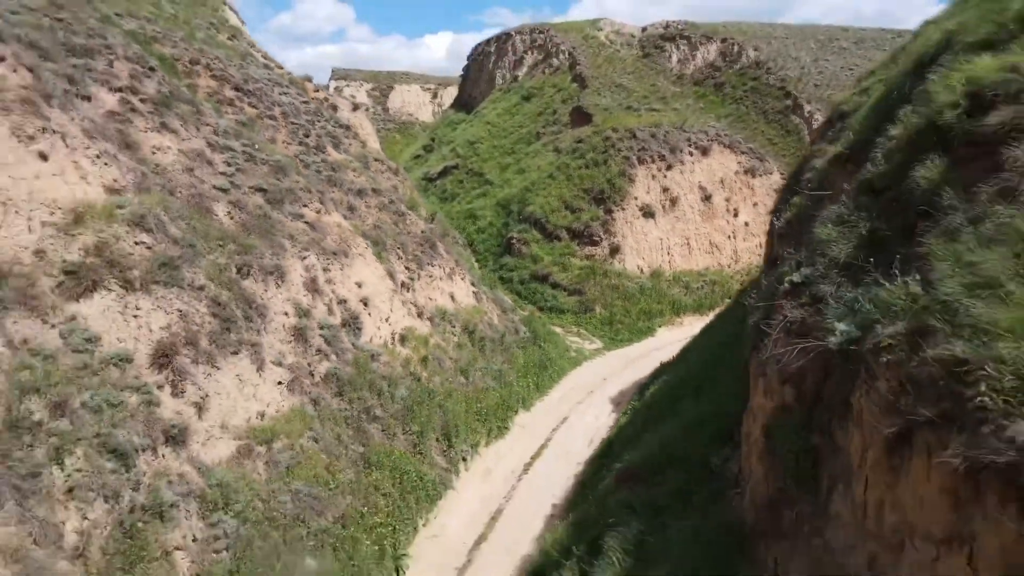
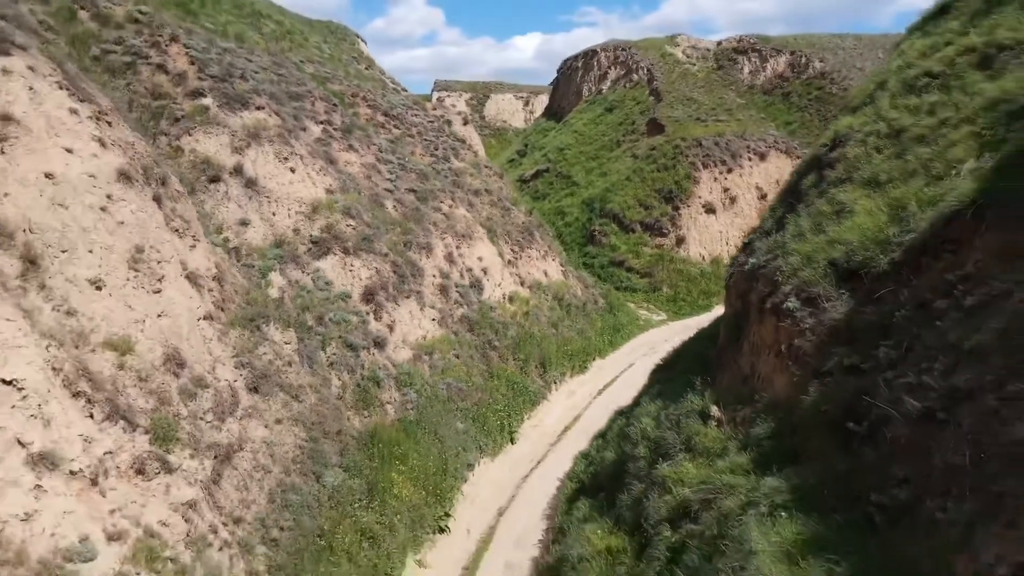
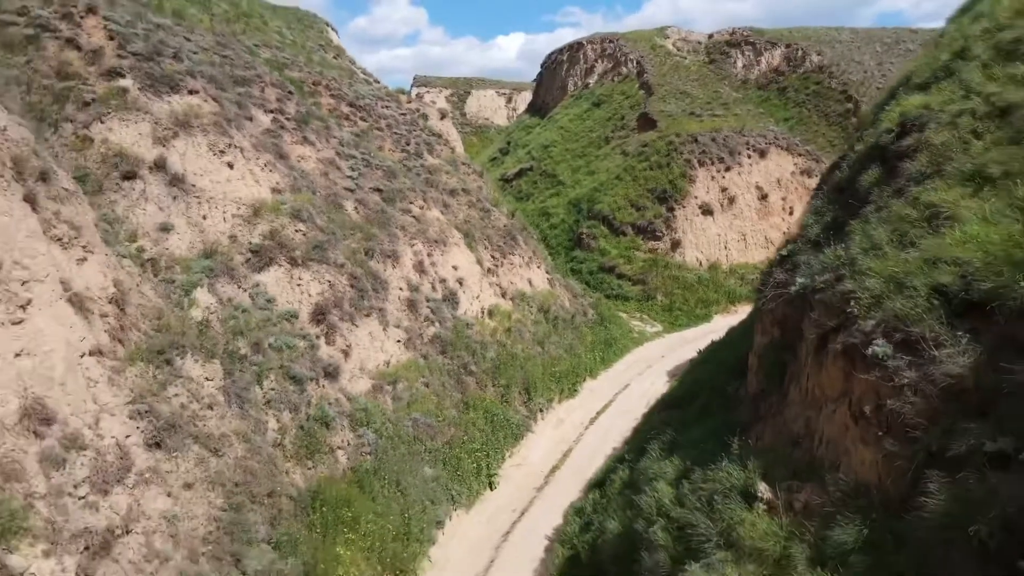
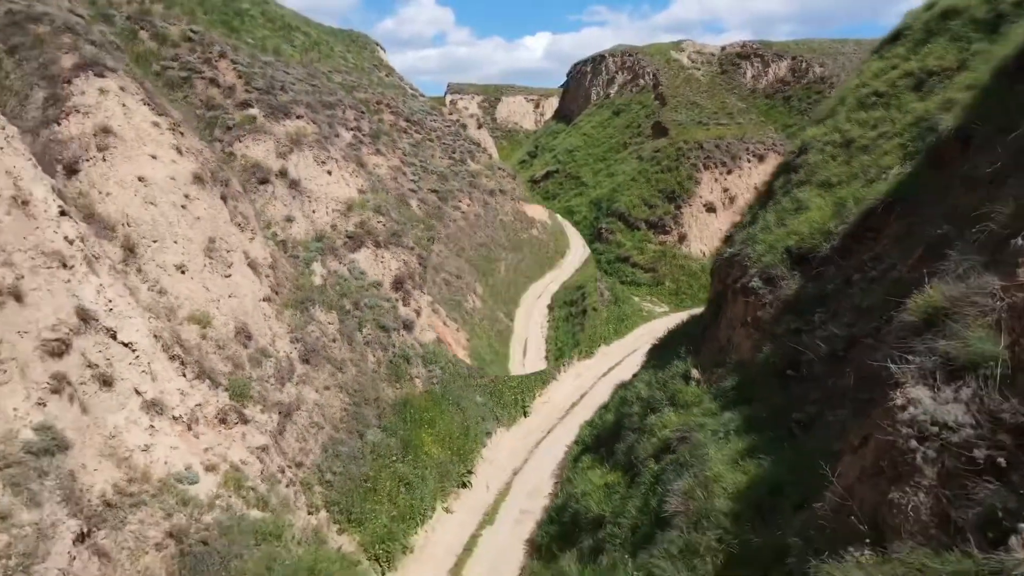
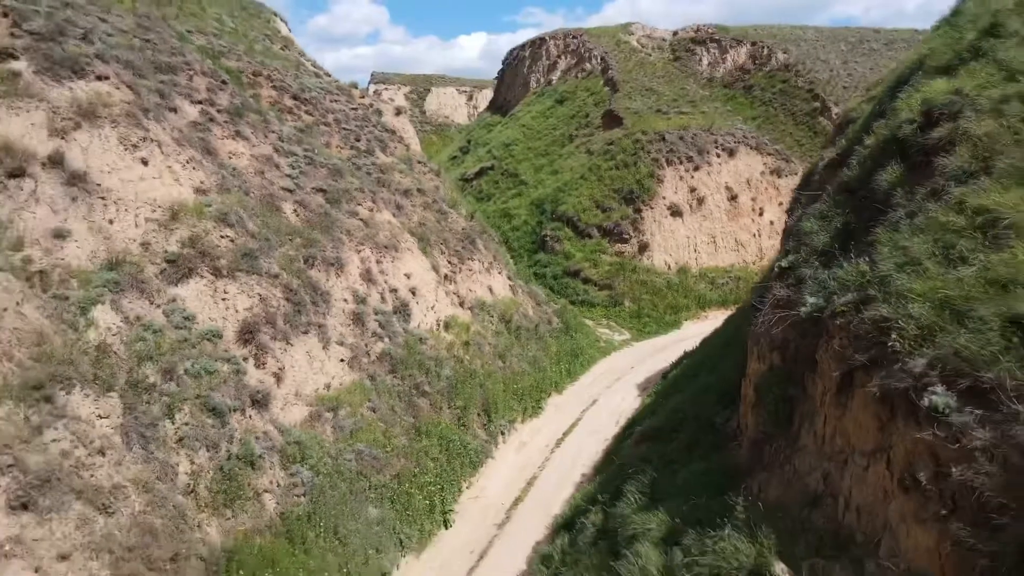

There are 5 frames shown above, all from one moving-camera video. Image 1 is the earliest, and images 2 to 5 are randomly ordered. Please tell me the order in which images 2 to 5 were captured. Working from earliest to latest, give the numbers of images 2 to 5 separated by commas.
5, 3, 2, 4
